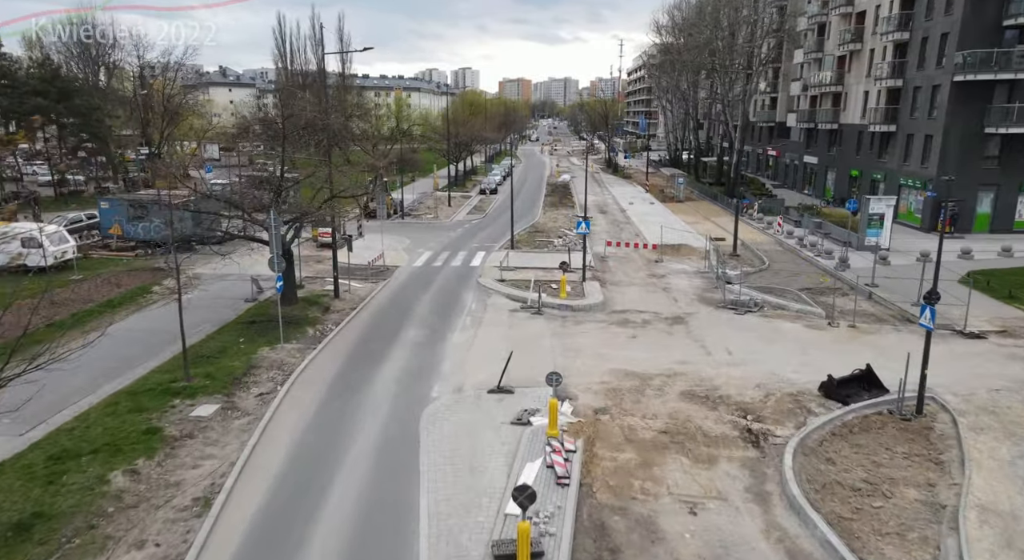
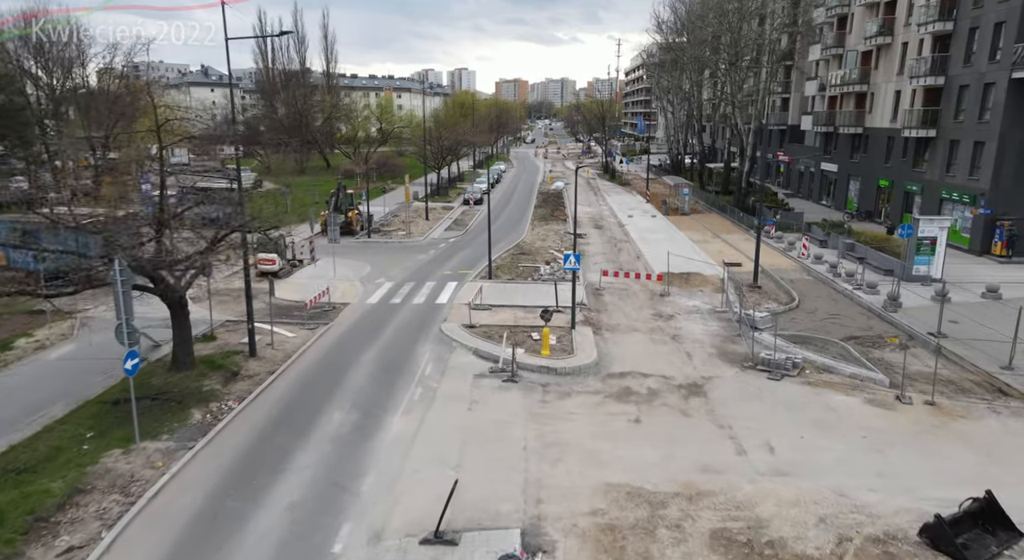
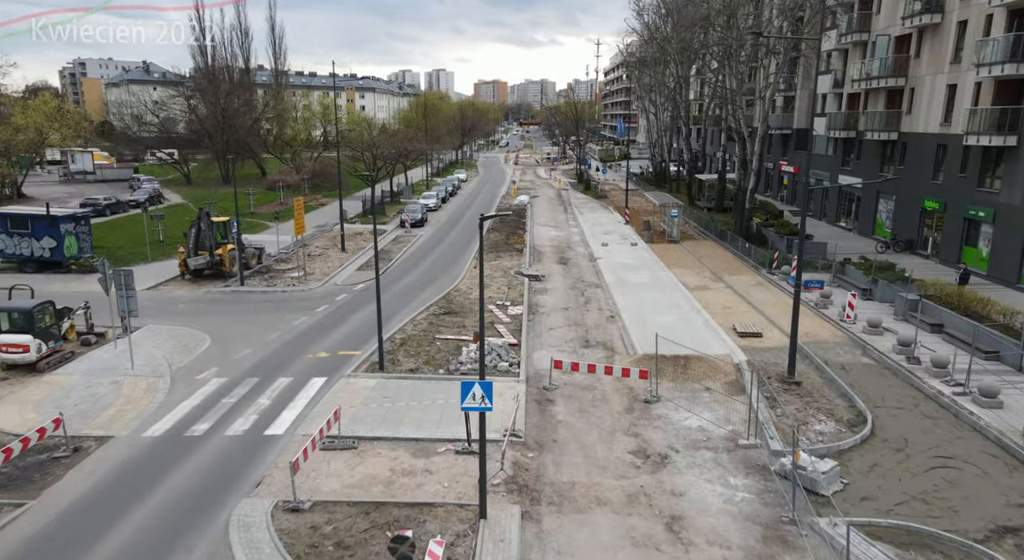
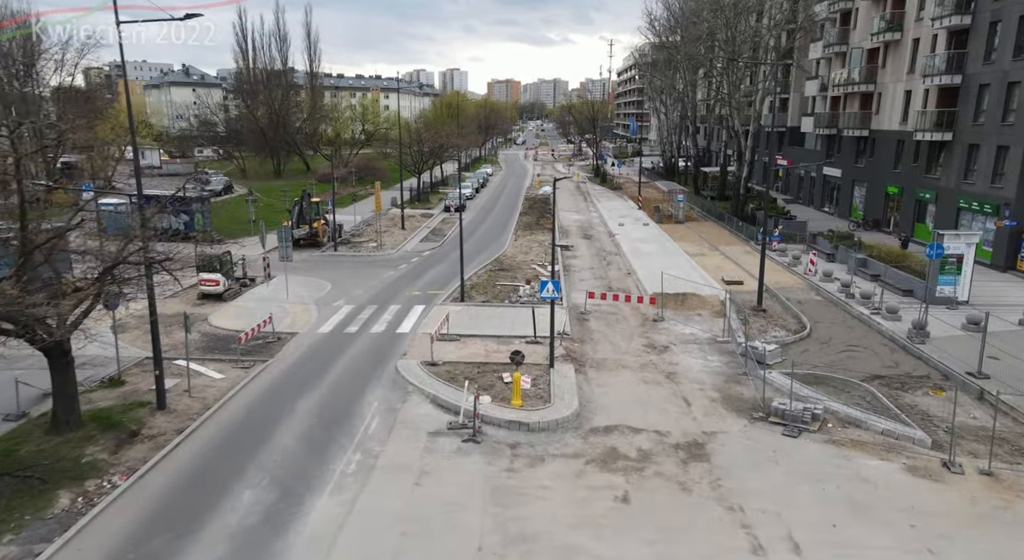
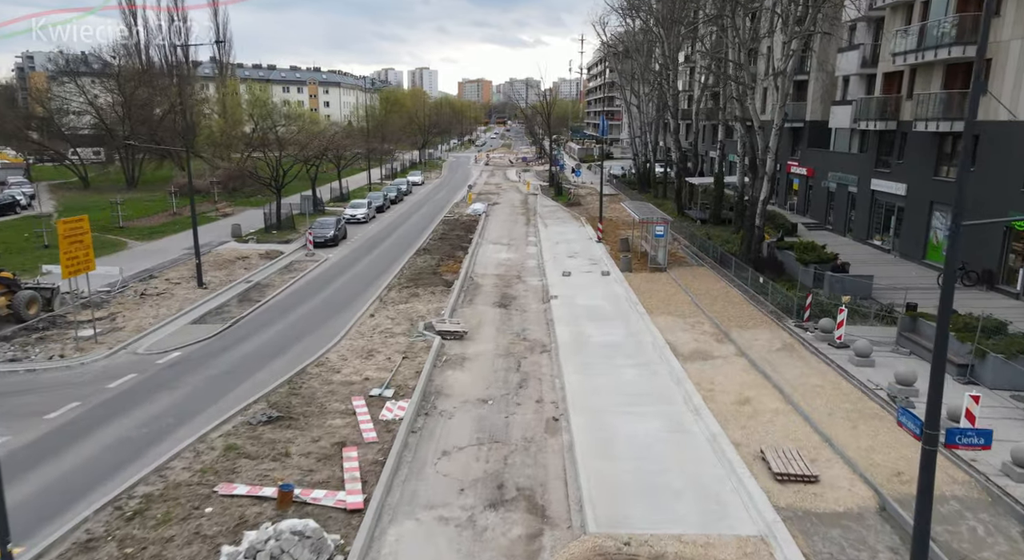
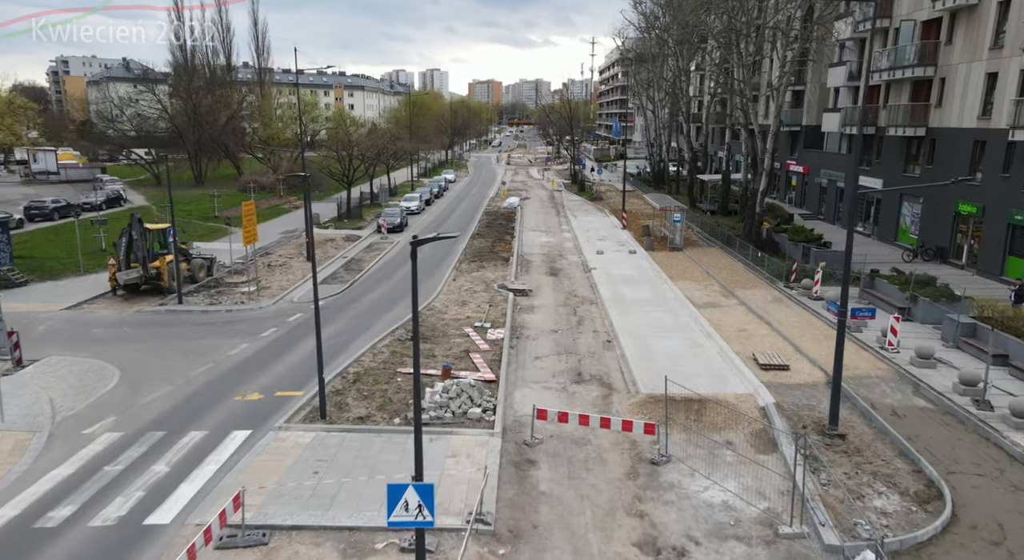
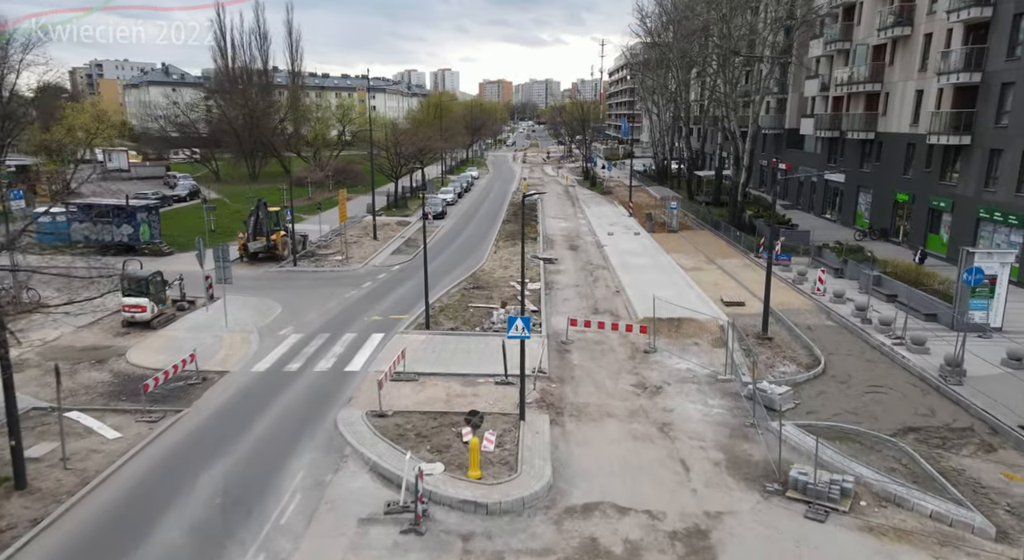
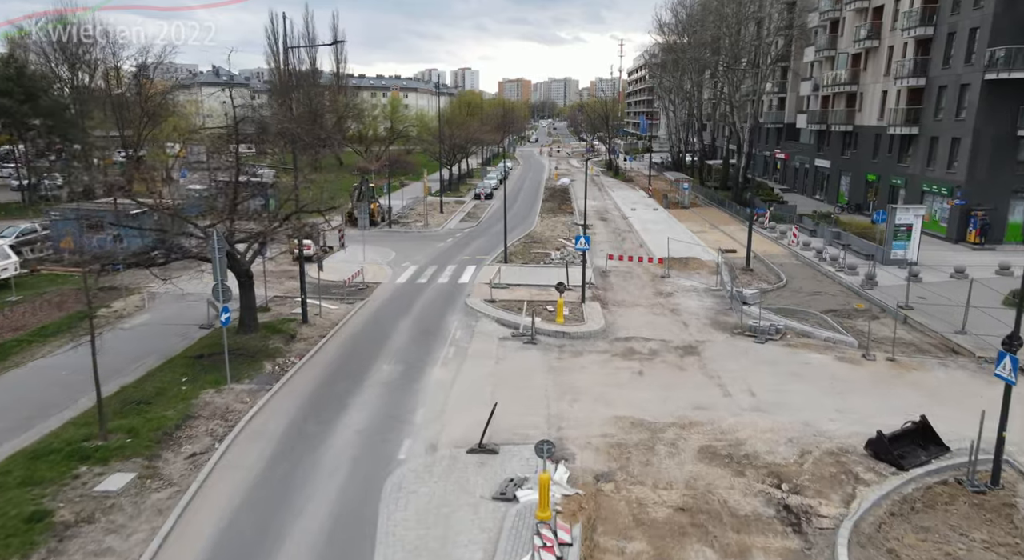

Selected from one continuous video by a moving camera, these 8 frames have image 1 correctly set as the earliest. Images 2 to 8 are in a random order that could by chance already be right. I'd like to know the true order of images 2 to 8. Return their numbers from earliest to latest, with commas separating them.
8, 2, 4, 7, 3, 6, 5
